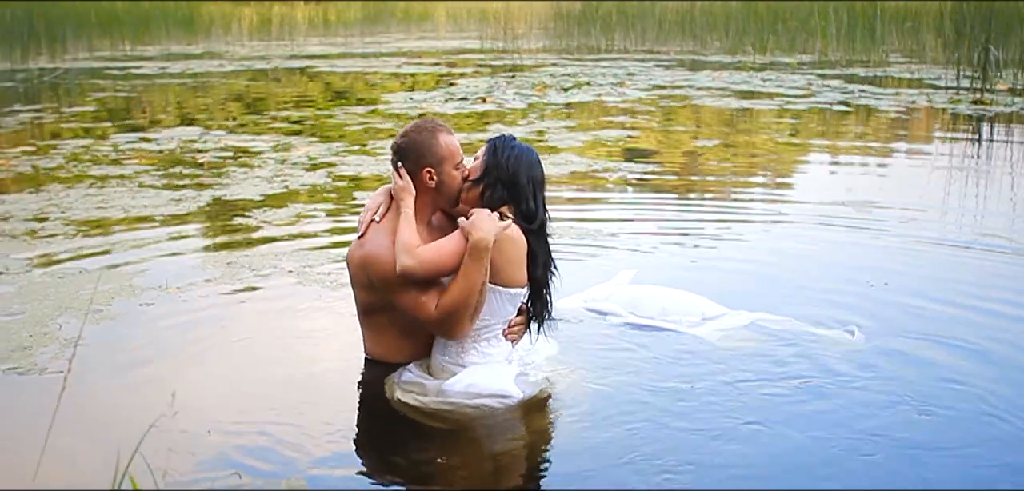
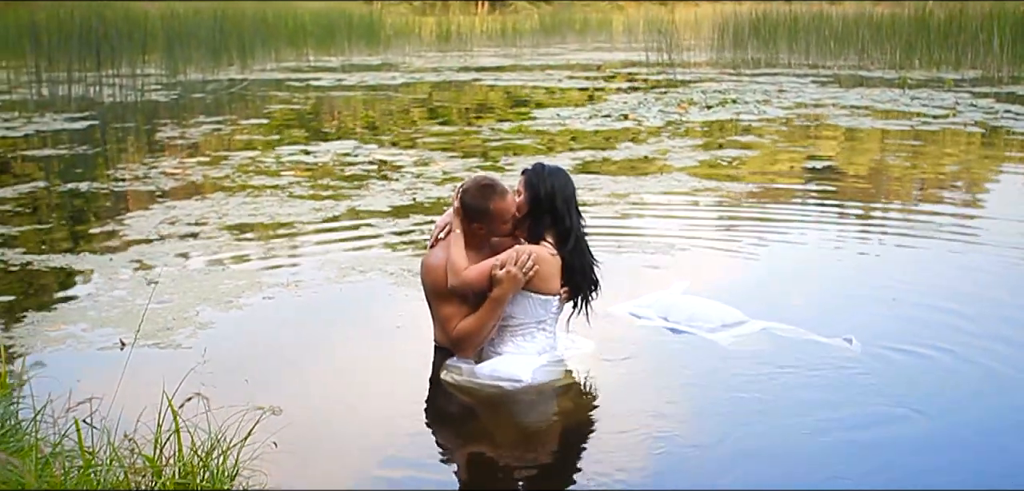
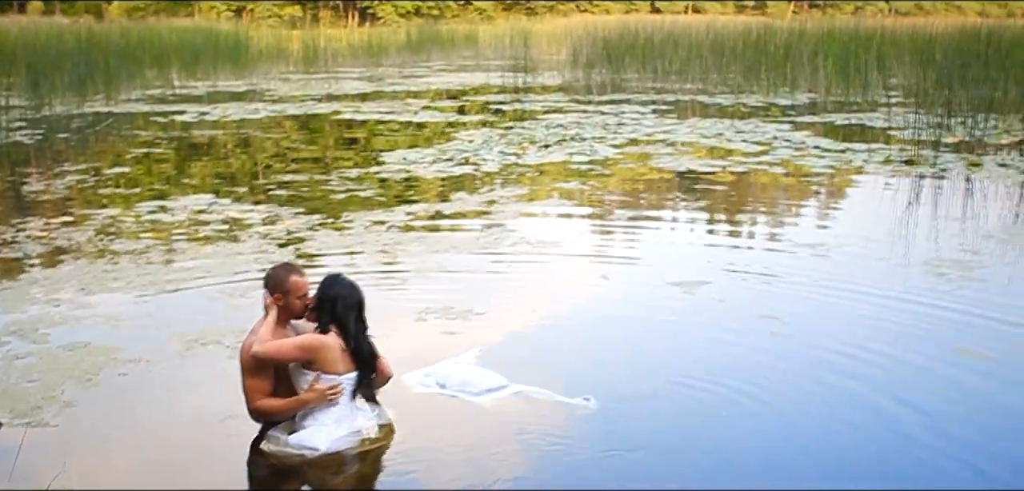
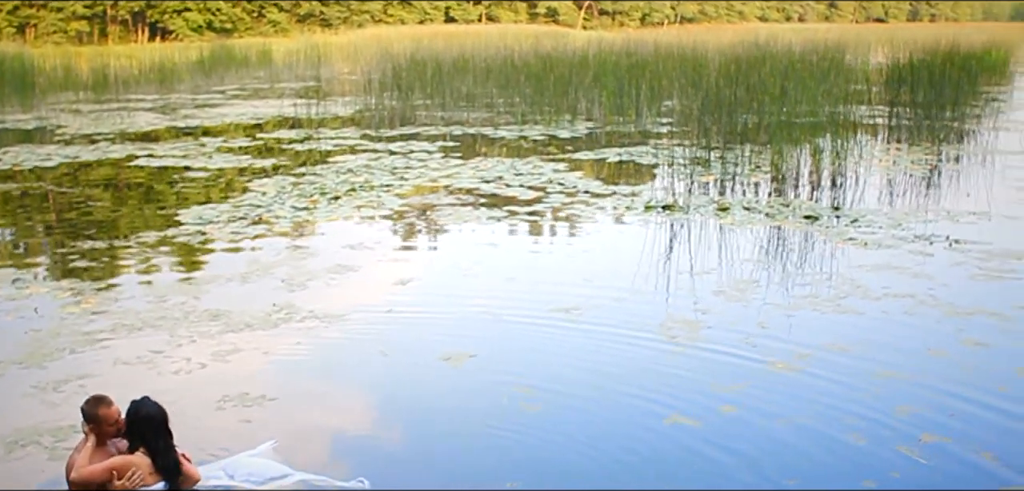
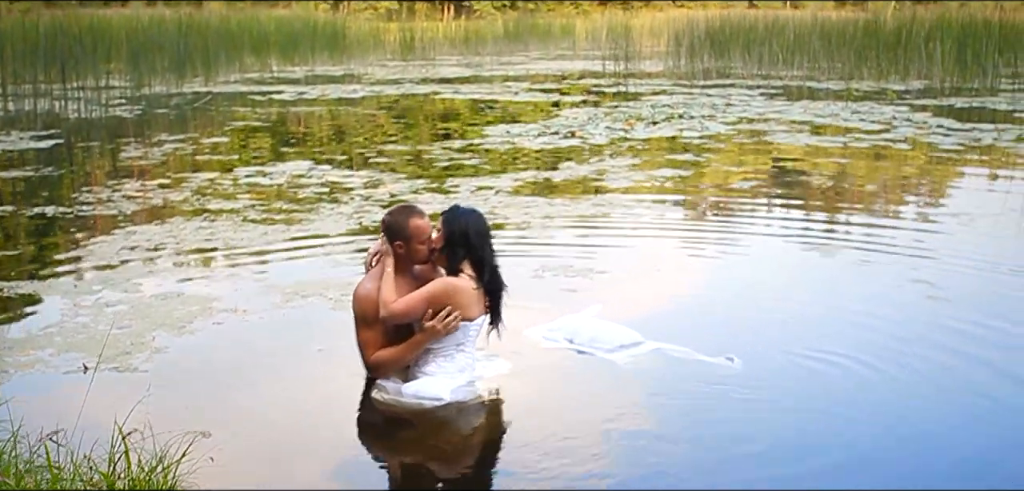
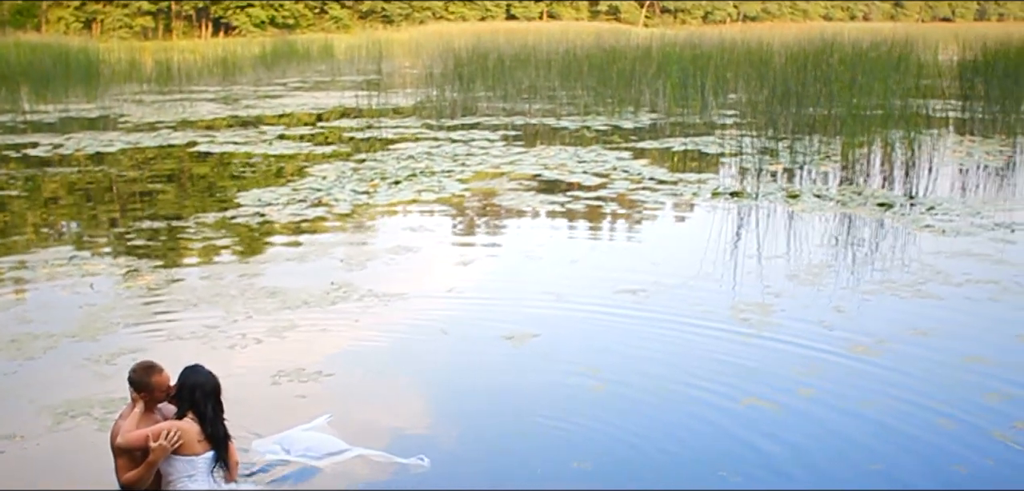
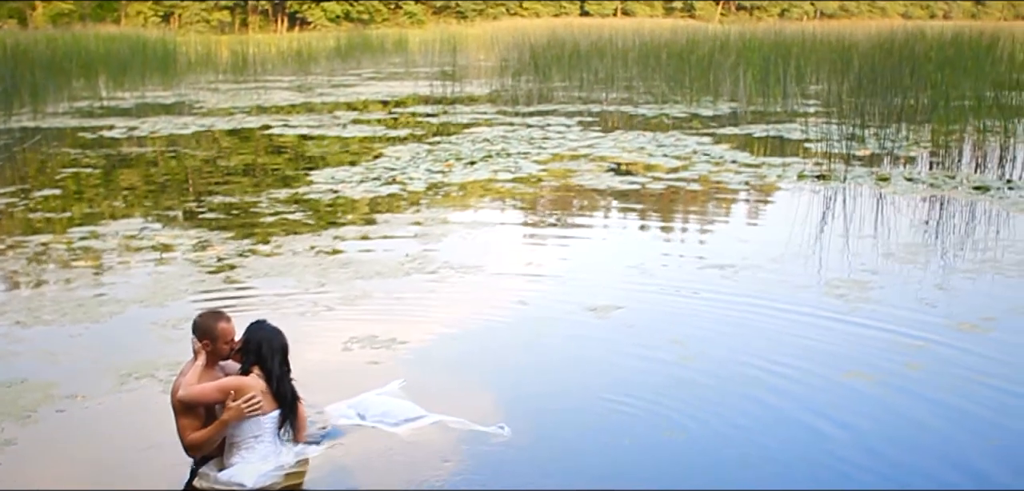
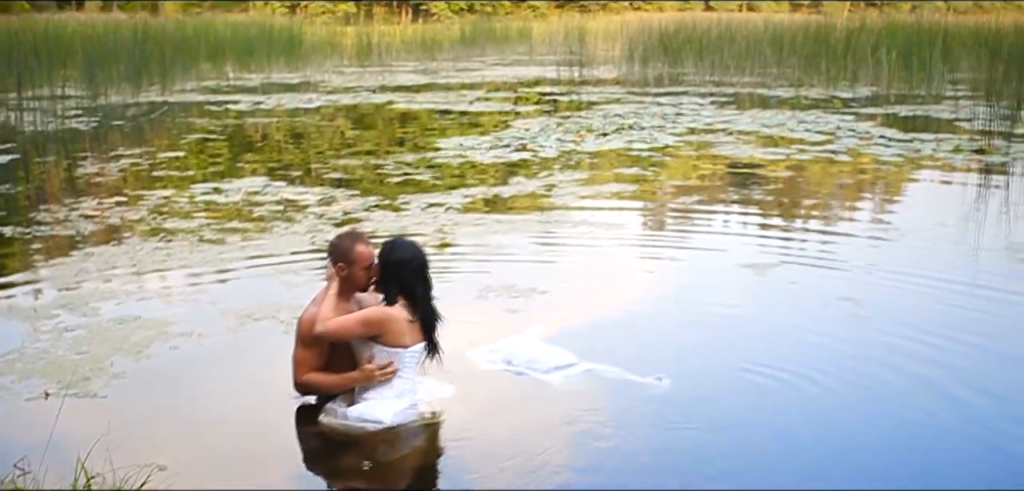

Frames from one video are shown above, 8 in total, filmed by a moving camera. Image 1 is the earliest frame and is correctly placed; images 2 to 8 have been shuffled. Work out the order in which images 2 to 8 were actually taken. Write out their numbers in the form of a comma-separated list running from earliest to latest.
2, 5, 8, 3, 7, 6, 4
